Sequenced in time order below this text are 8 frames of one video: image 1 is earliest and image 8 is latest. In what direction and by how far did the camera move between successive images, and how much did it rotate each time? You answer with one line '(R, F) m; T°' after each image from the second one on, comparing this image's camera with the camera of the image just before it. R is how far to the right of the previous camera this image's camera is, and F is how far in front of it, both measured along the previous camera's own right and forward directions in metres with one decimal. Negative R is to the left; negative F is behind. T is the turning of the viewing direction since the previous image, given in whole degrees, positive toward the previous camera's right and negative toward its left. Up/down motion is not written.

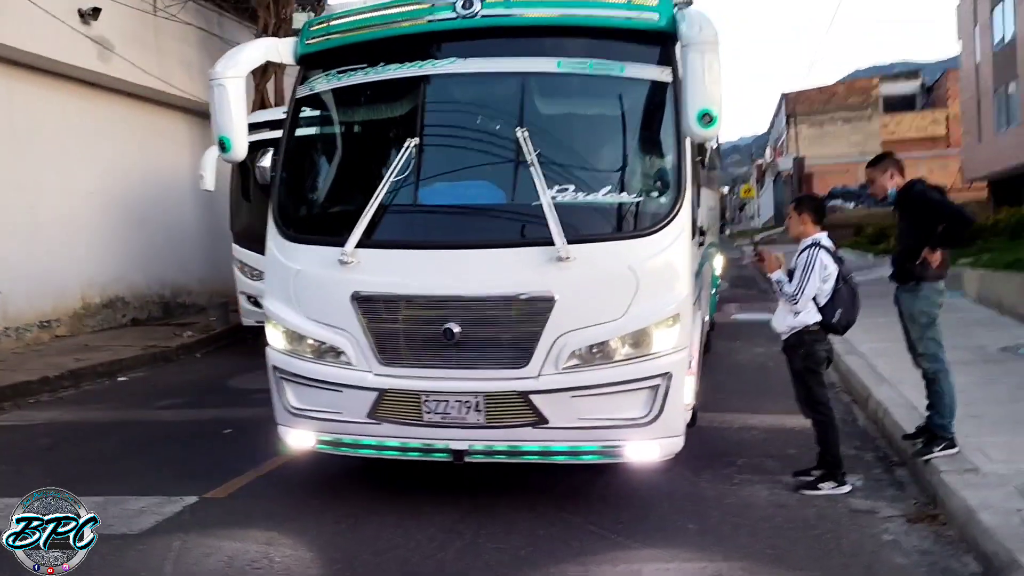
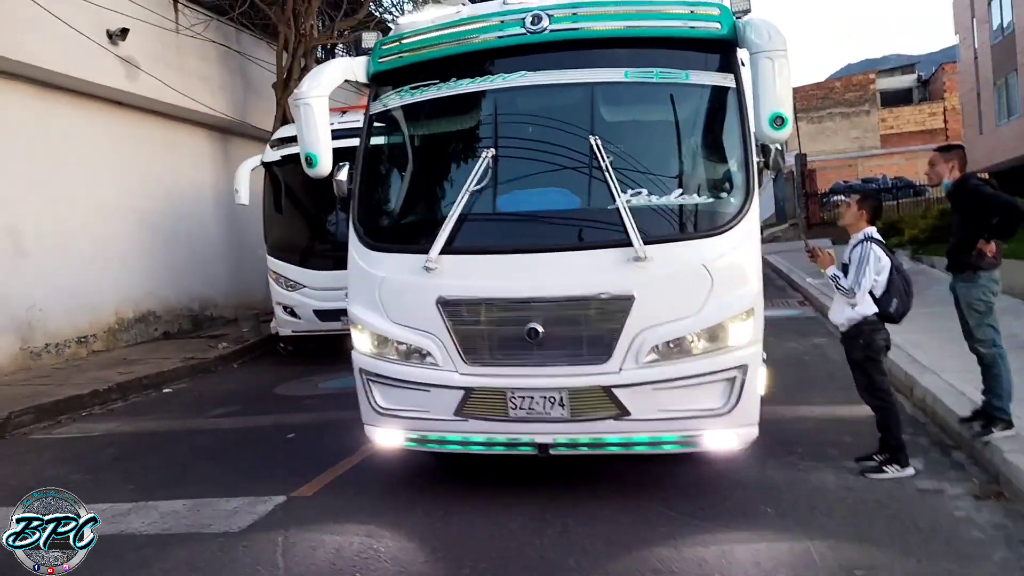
(-0.4, -0.2) m; 0°
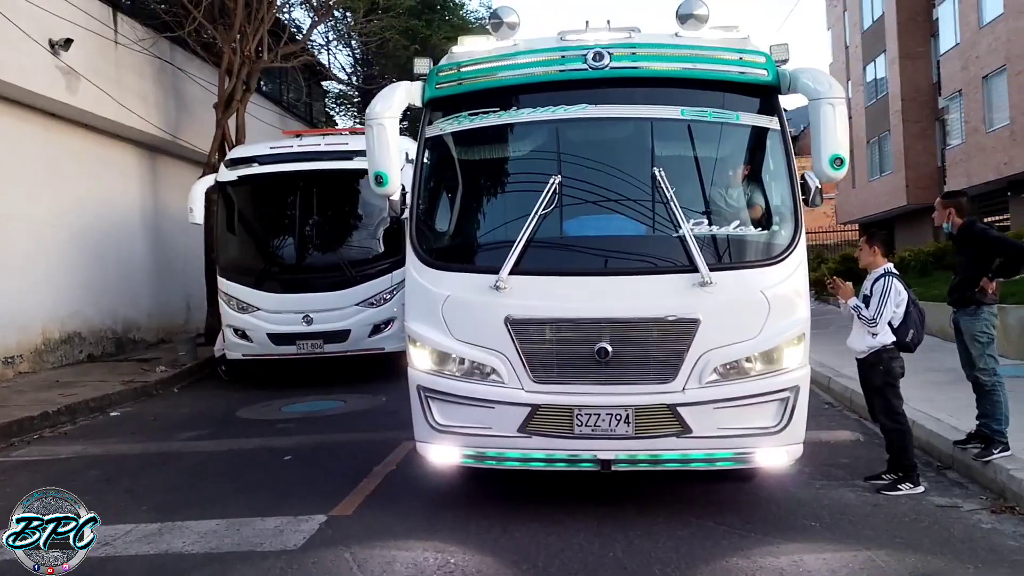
(-1.0, -0.1) m; +8°
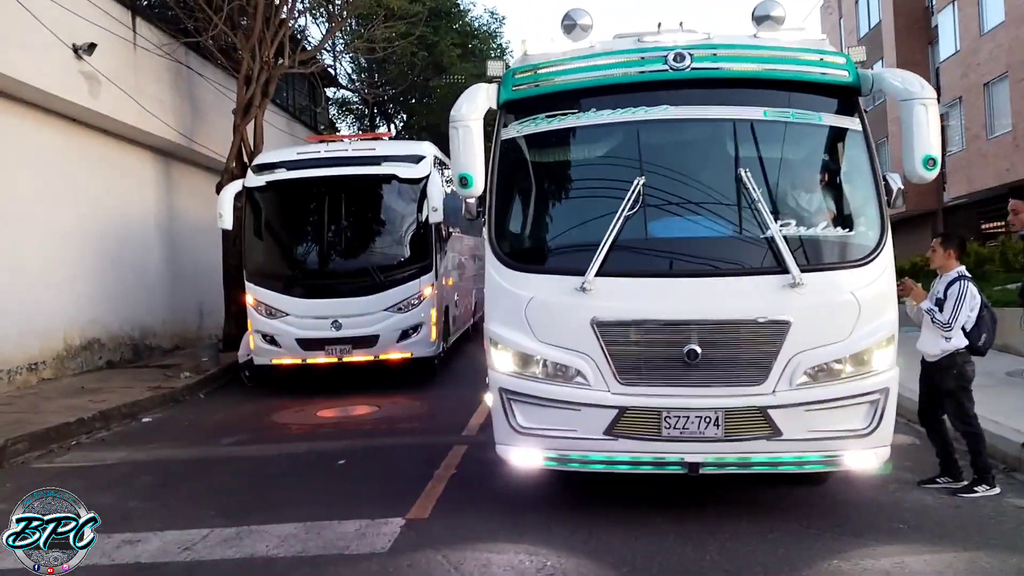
(-0.6, 0.0) m; +1°
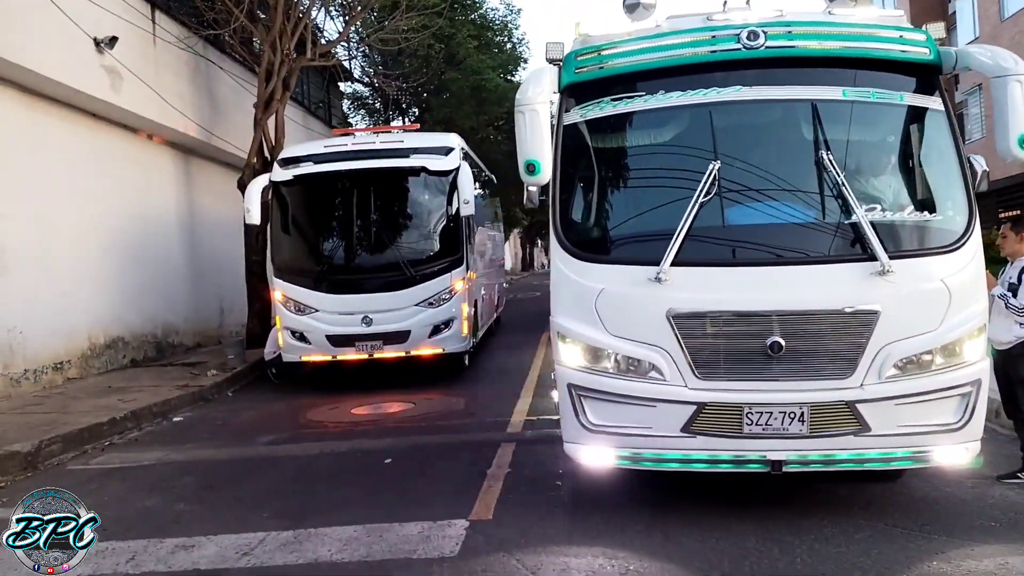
(-0.4, +0.2) m; 0°
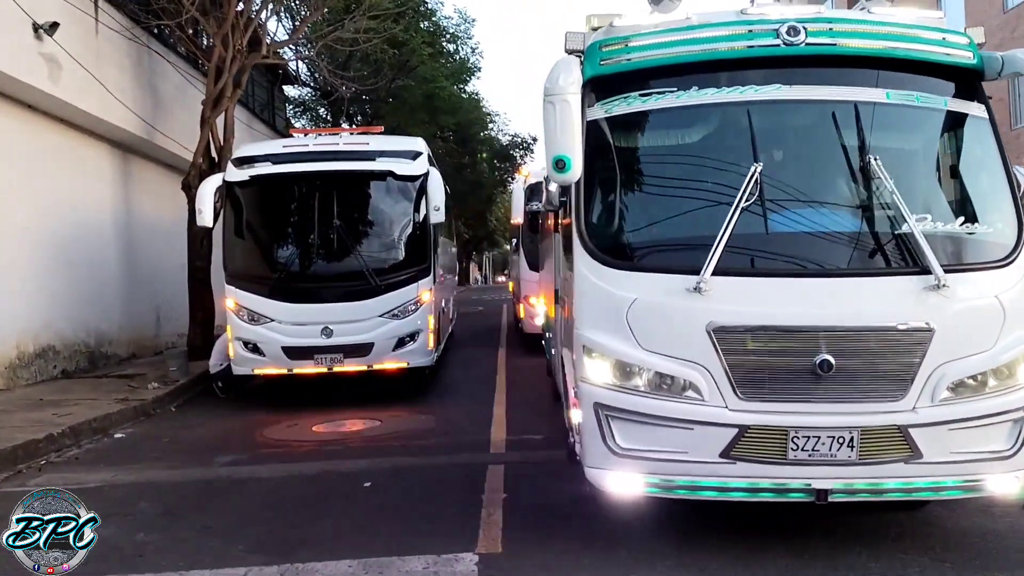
(-0.5, +0.5) m; +4°
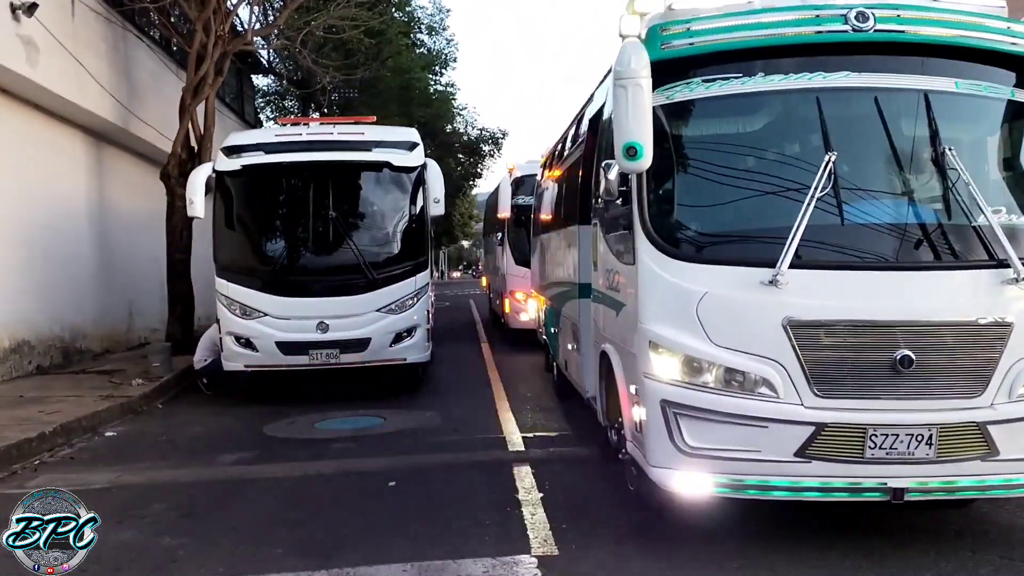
(-0.5, +0.2) m; +3°
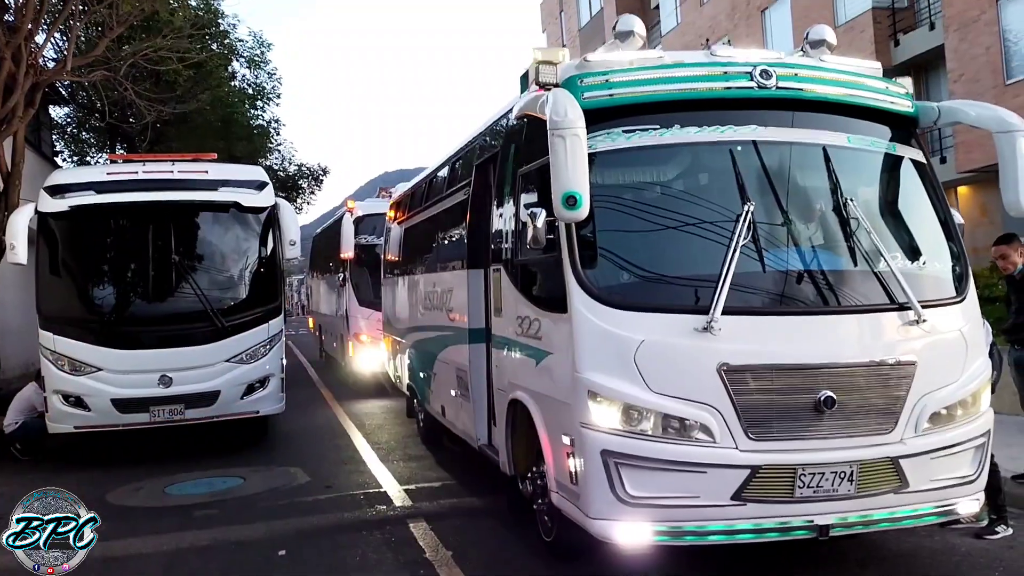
(-0.6, +0.2) m; +12°
